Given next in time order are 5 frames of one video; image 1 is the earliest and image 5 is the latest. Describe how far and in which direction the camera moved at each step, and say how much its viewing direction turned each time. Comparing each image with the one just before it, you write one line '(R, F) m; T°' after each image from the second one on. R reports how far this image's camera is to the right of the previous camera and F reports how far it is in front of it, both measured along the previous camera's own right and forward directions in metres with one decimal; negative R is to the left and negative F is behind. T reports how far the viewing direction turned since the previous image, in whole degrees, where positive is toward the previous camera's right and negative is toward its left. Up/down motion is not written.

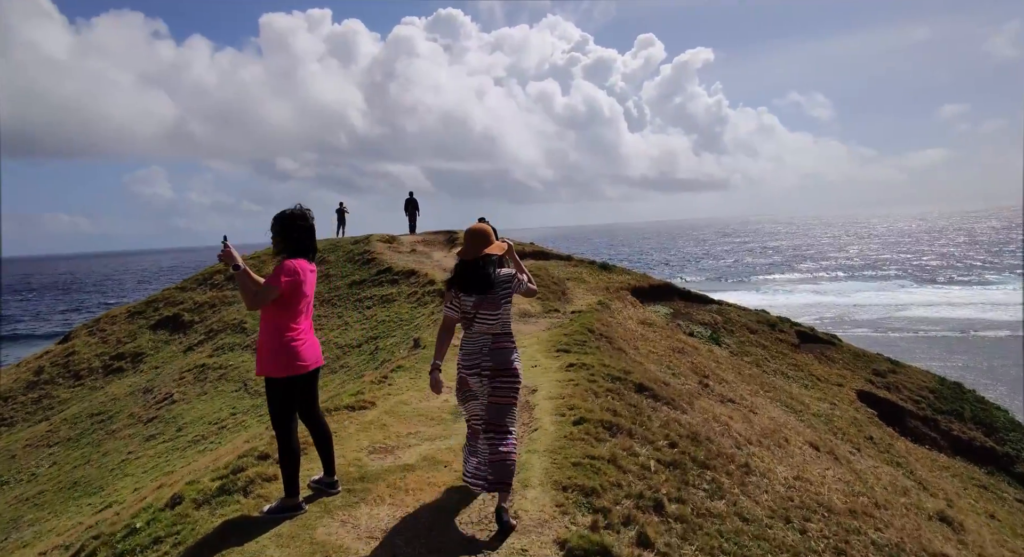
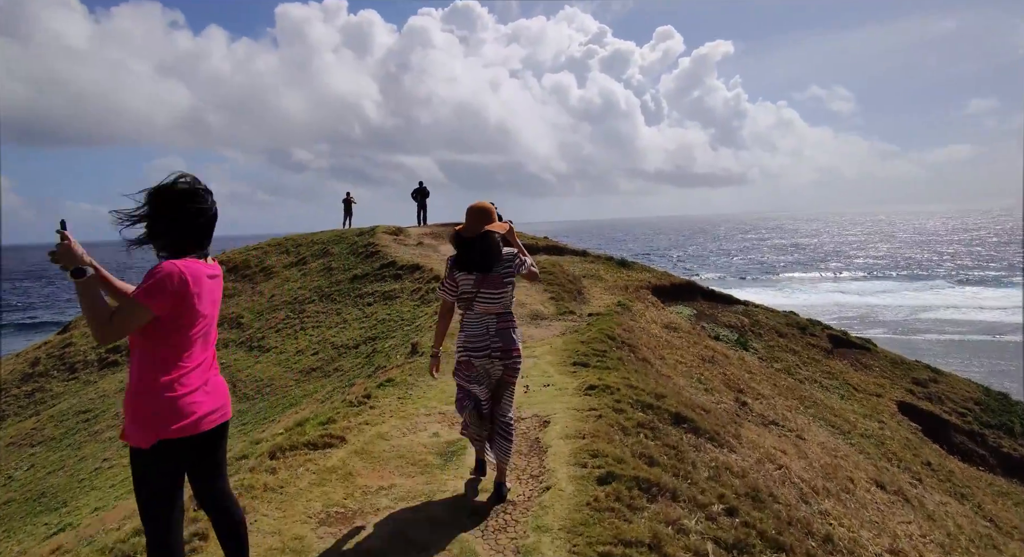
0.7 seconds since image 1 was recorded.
(0.0, +1.6) m; -1°
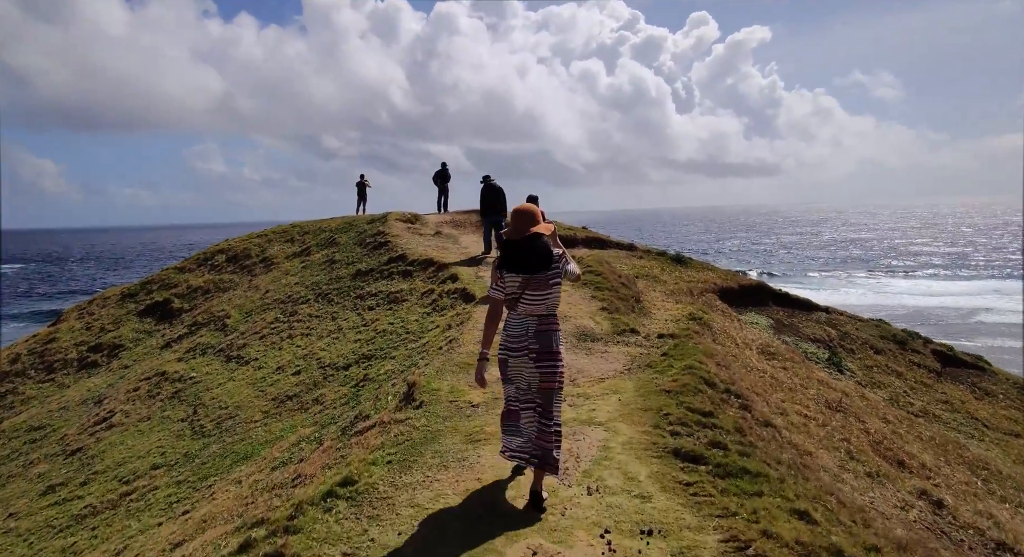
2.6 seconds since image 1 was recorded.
(-0.3, +4.1) m; -3°
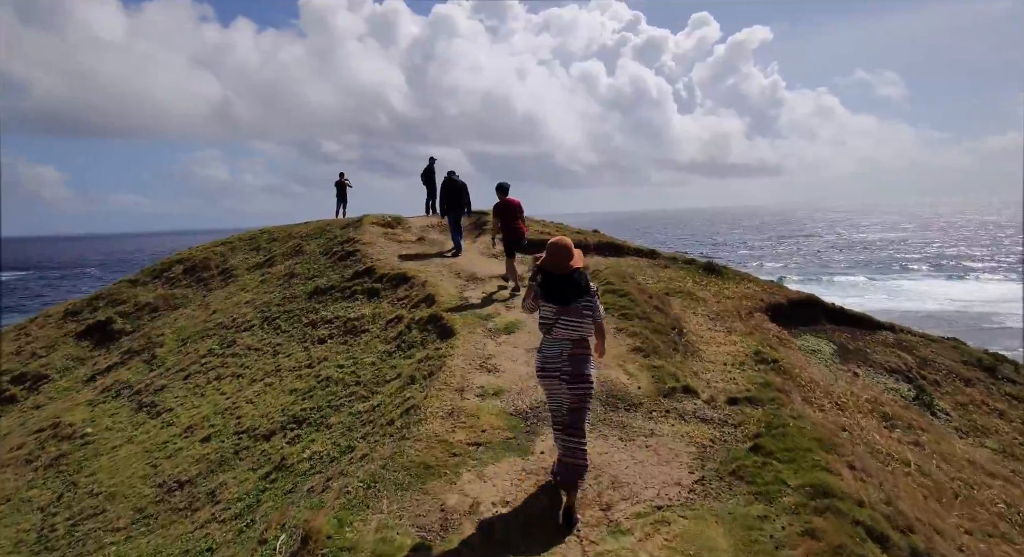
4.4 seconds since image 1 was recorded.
(+0.2, +3.9) m; 0°
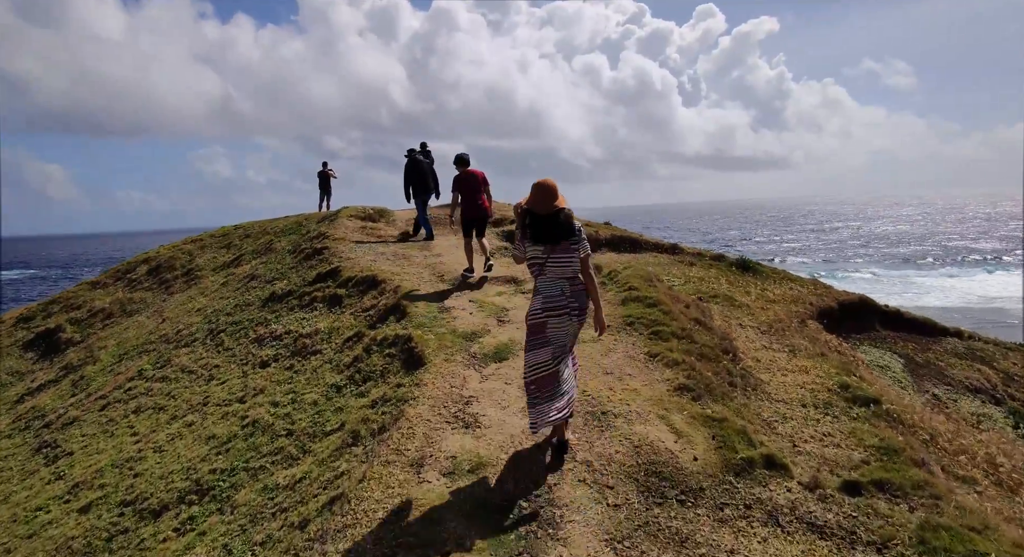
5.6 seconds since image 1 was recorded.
(+0.2, +2.7) m; 0°
